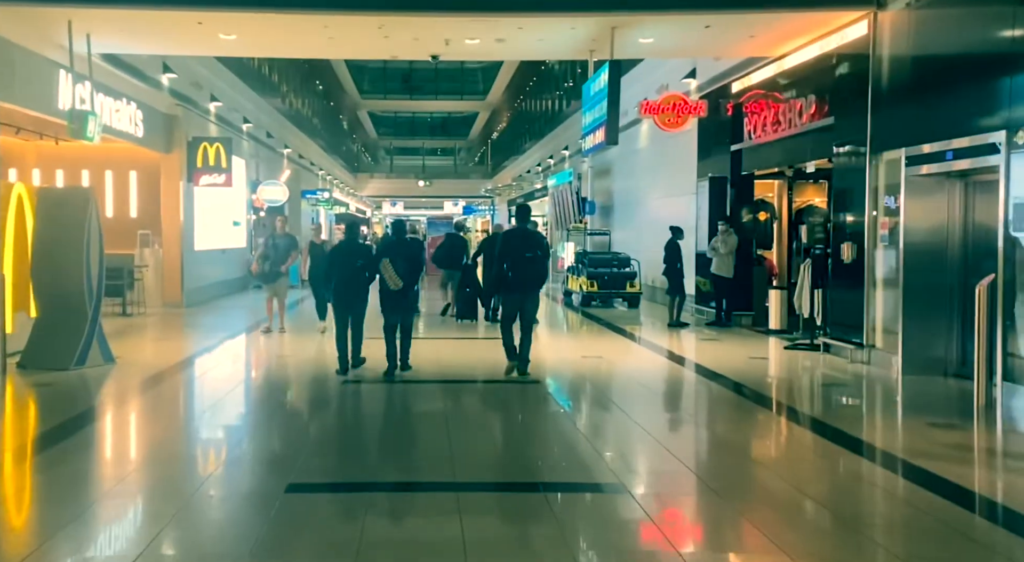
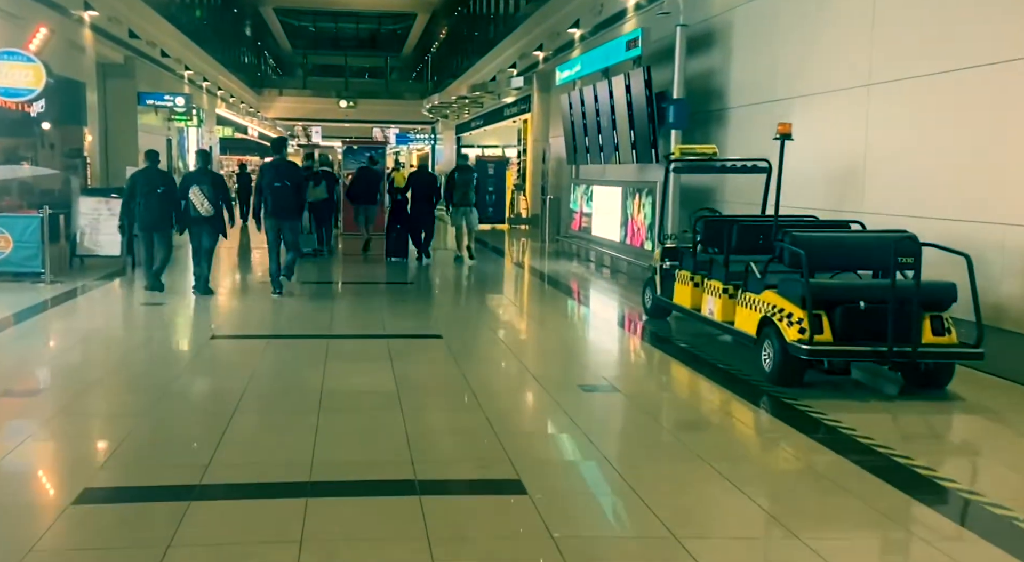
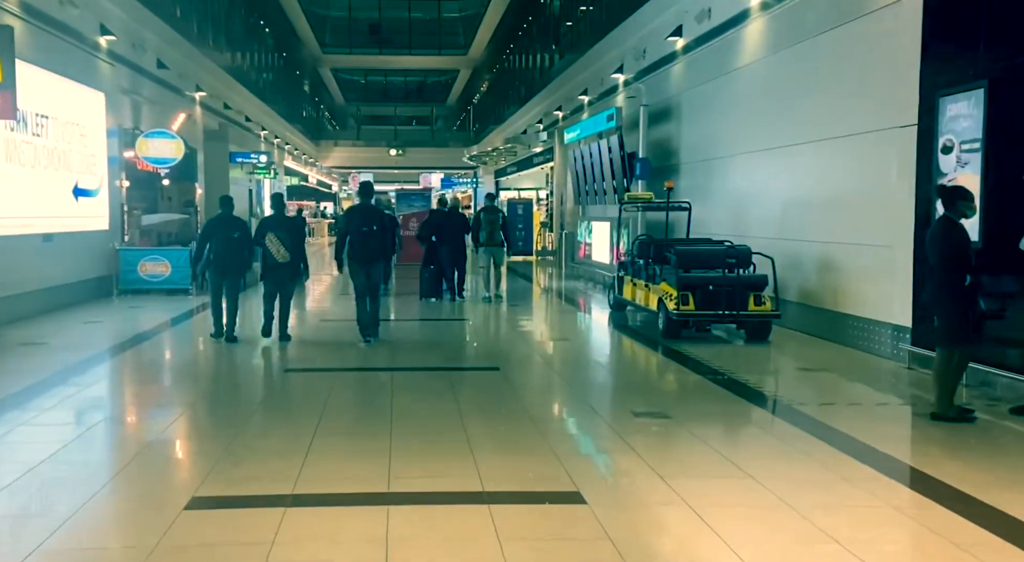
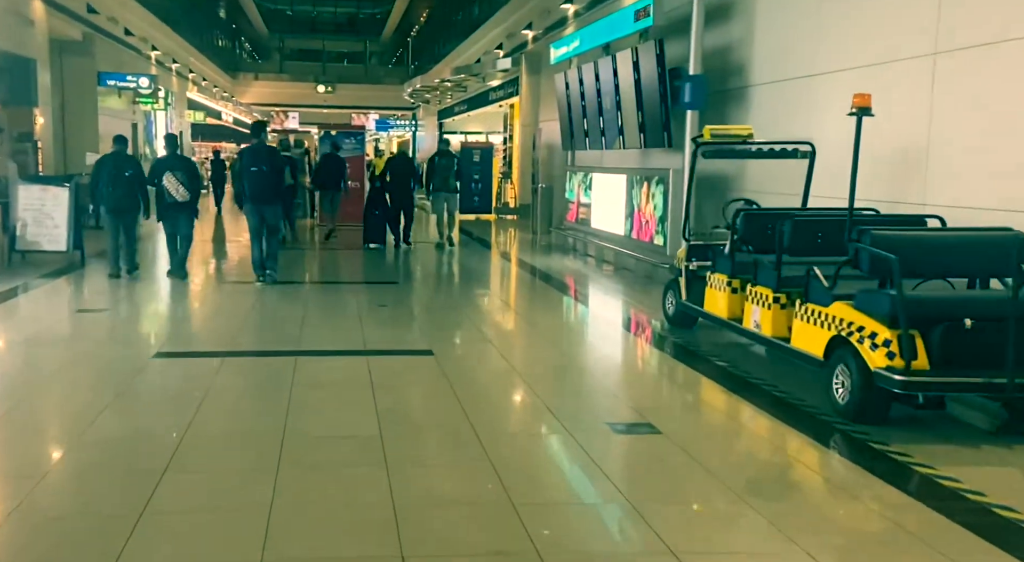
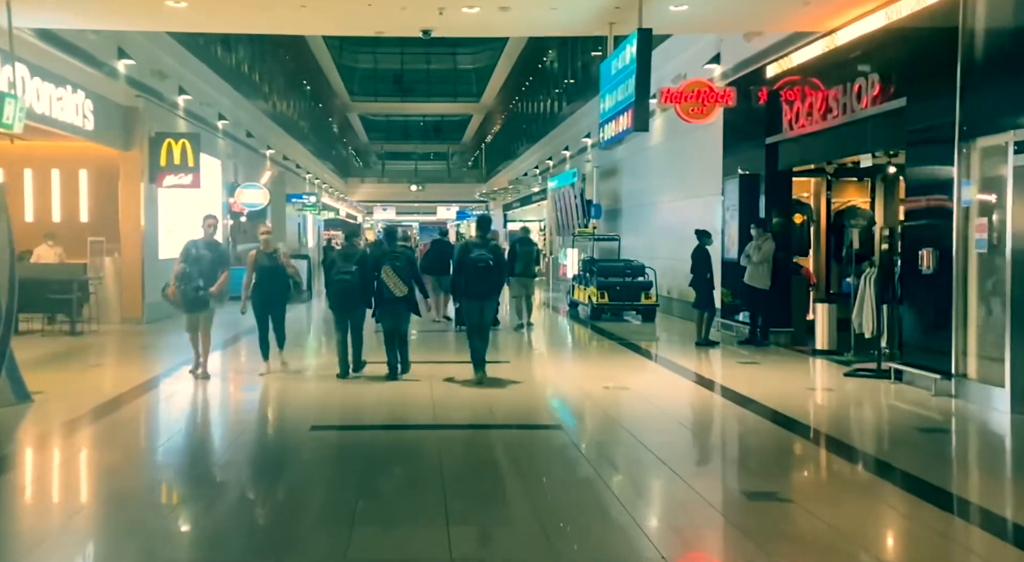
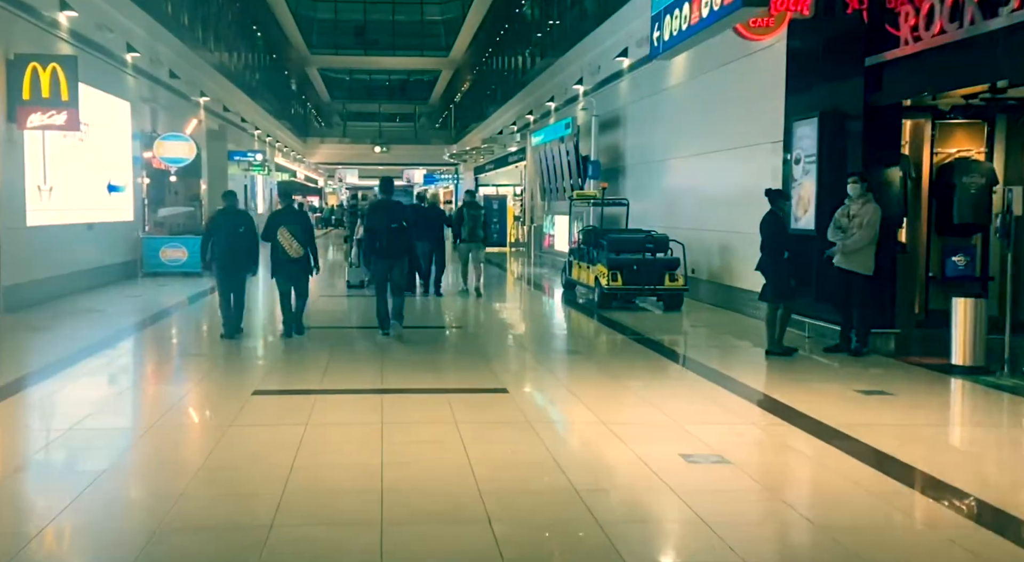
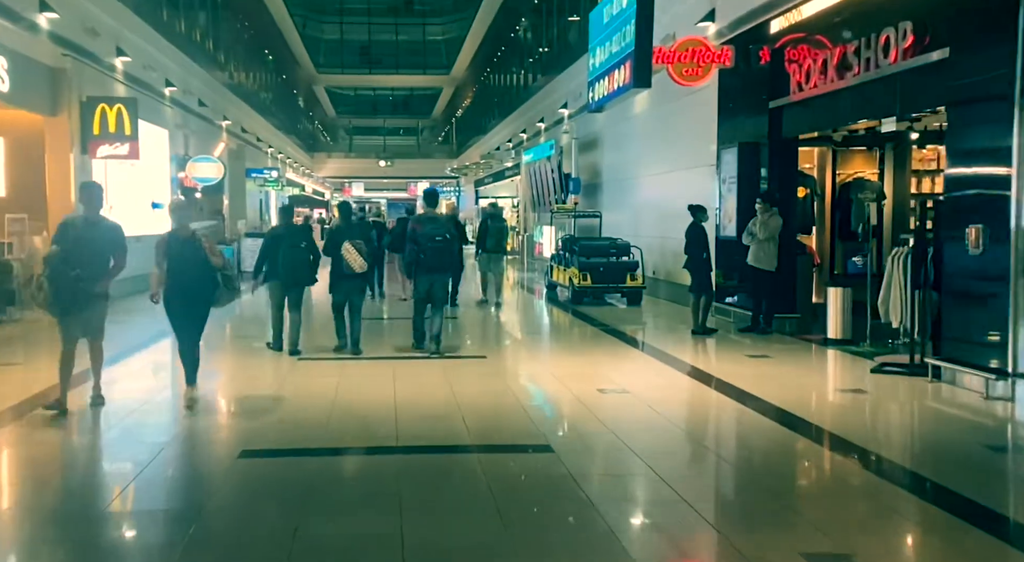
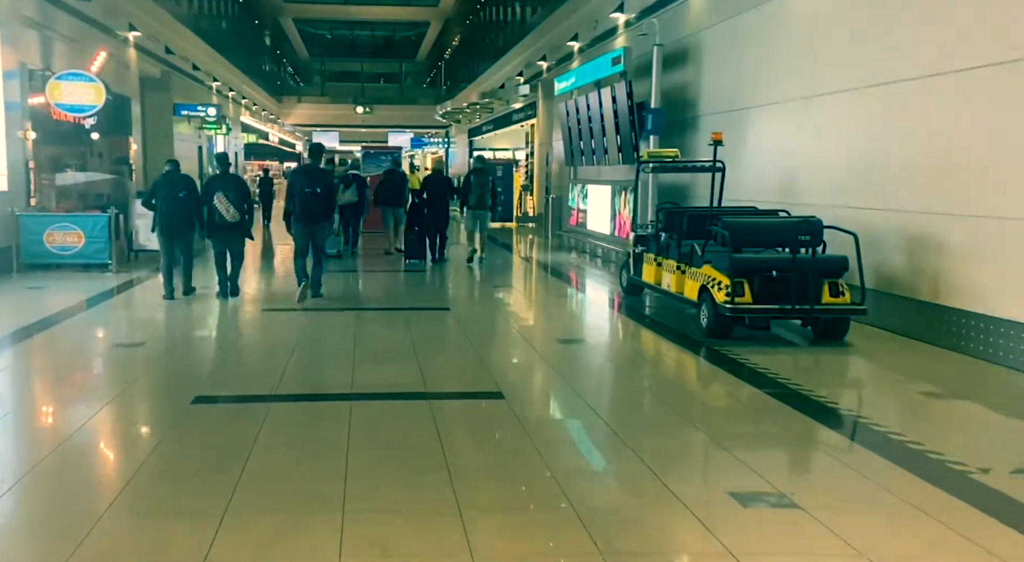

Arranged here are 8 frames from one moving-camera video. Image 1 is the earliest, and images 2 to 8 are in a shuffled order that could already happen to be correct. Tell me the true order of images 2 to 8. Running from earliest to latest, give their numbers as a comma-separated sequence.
5, 7, 6, 3, 8, 2, 4
